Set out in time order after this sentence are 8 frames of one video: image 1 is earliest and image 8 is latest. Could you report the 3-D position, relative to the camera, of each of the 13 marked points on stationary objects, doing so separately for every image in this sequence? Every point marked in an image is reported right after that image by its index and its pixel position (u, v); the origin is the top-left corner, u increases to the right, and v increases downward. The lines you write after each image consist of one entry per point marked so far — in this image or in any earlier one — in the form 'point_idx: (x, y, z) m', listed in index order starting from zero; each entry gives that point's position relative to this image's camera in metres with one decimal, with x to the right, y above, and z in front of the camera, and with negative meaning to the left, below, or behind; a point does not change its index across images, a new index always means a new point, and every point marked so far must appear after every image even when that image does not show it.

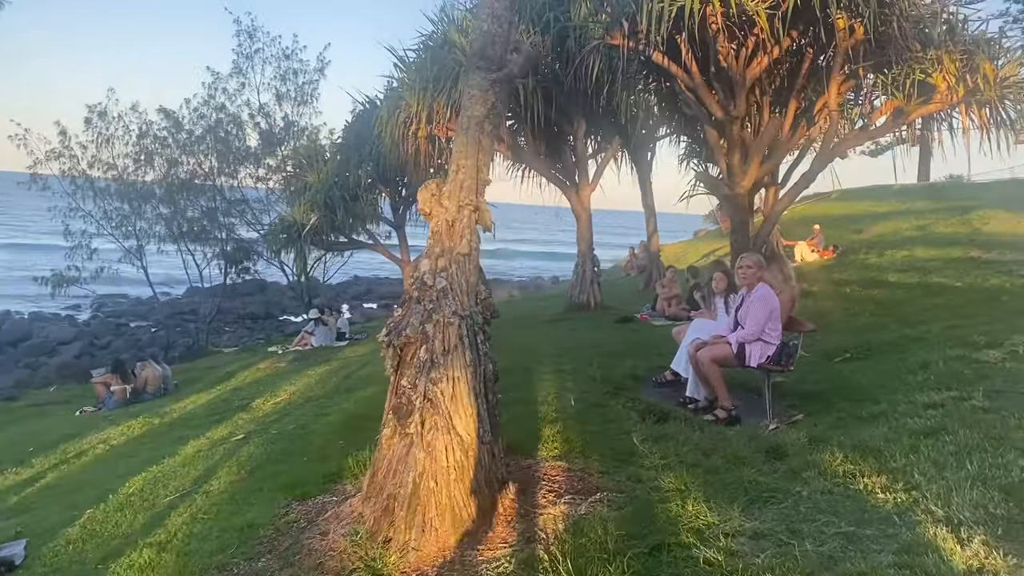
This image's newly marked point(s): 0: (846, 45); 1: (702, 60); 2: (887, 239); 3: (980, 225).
0: (+3.6, +2.6, +9.5) m
1: (+2.1, +2.5, +9.8) m
2: (+8.4, +1.1, +19.9) m
3: (+9.5, +1.2, +18.0) m
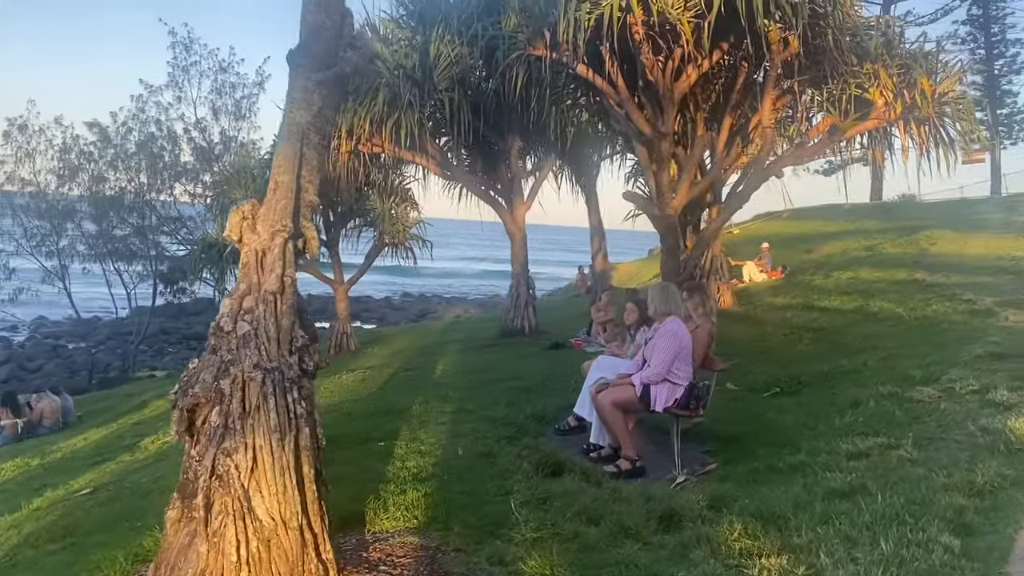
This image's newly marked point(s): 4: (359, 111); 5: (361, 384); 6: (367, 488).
0: (+2.7, +2.3, +9.0) m
1: (+1.2, +2.2, +9.3) m
2: (+7.1, +0.6, +19.6) m
3: (+8.3, +0.8, +17.7) m
4: (-2.0, +2.3, +11.3) m
5: (-1.7, -1.1, +9.8) m
6: (-0.7, -1.0, +4.5) m
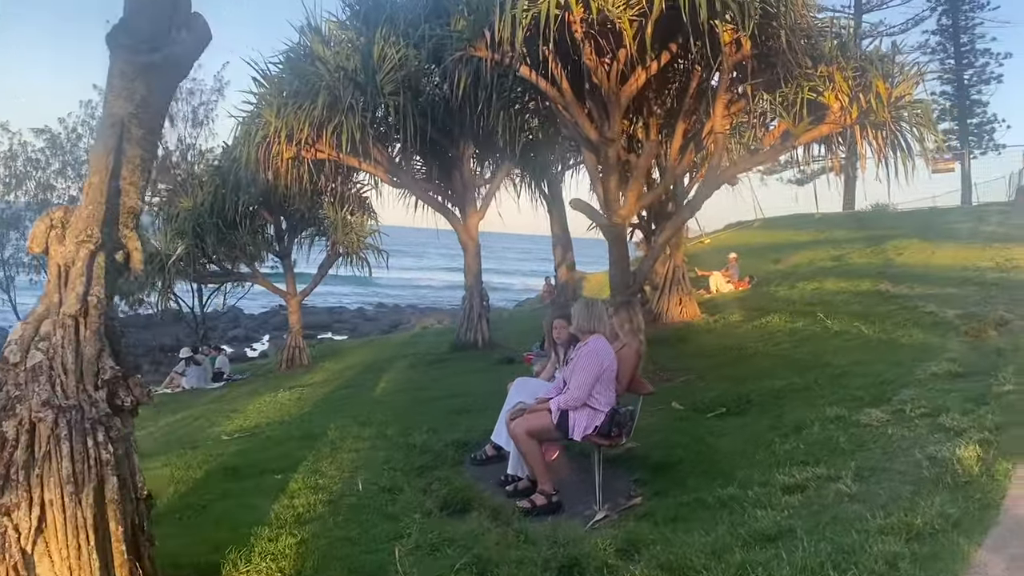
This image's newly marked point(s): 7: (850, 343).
0: (+2.2, +2.2, +8.6) m
1: (+0.6, +2.1, +8.9) m
2: (+6.3, +0.4, +19.2) m
3: (+7.5, +0.6, +17.4) m
4: (-2.6, +2.1, +10.8) m
5: (-2.3, -1.2, +9.3) m
6: (-1.2, -1.1, +4.0) m
7: (+3.4, -0.6, +8.9) m
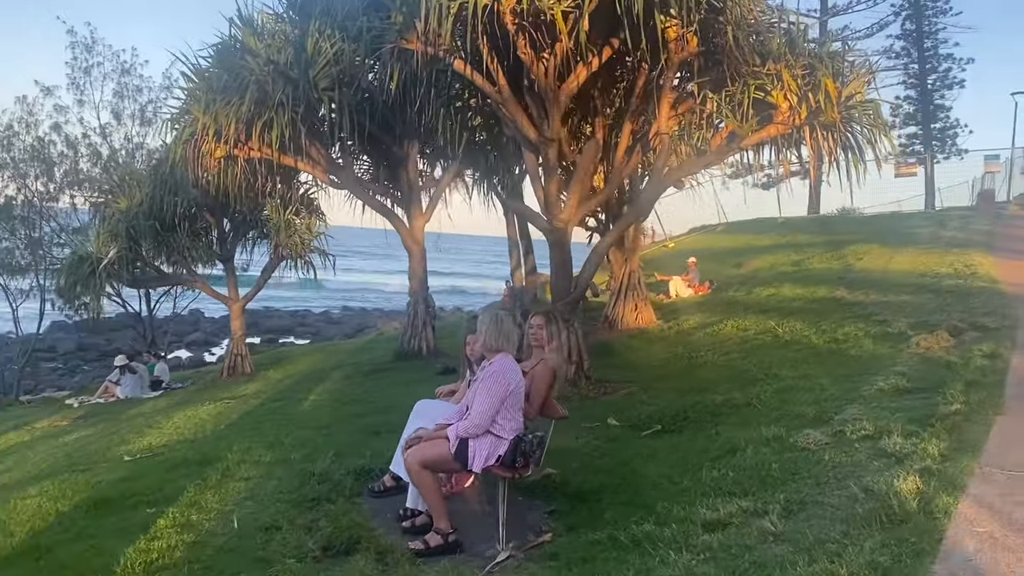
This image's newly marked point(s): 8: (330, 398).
0: (+1.5, +2.1, +8.2) m
1: (0.0, +2.0, +8.4) m
2: (+5.3, +0.3, +18.9) m
3: (+6.6, +0.5, +17.2) m
4: (-3.3, +2.0, +10.2) m
5: (-2.9, -1.3, +8.7) m
6: (-1.7, -1.2, +3.5) m
7: (+2.7, -0.6, +8.5) m
8: (-1.9, -1.1, +9.2) m
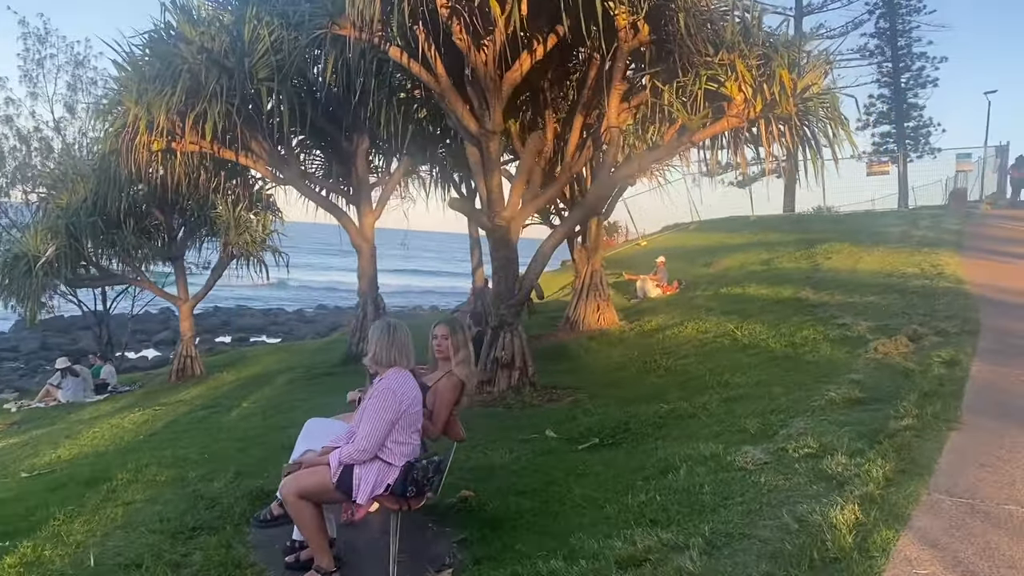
0: (+1.0, +2.1, +7.8) m
1: (-0.5, +2.0, +7.9) m
2: (+4.6, +0.3, +18.6) m
3: (+5.9, +0.5, +16.8) m
4: (-3.9, +2.0, +9.7) m
5: (-3.4, -1.3, +8.2) m
6: (-2.1, -1.2, +3.0) m
7: (+2.2, -0.6, +8.1) m
8: (-2.4, -1.1, +8.7) m
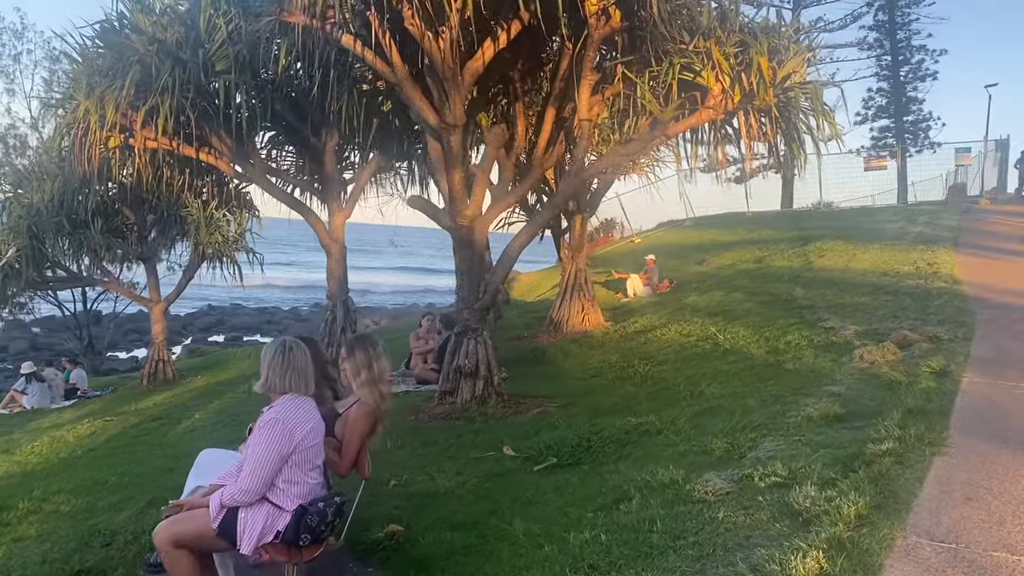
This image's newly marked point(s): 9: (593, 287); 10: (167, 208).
0: (+0.7, +2.1, +7.3) m
1: (-0.8, +2.0, +7.4) m
2: (+4.3, +0.3, +18.1) m
3: (+5.6, +0.5, +16.3) m
4: (-4.2, +2.0, +9.2) m
5: (-3.7, -1.3, +7.7) m
6: (-2.4, -1.2, +2.5) m
7: (+1.9, -0.7, +7.6) m
8: (-2.7, -1.2, +8.2) m
9: (+1.3, 0.0, +14.1) m
10: (-5.5, +1.3, +14.2) m
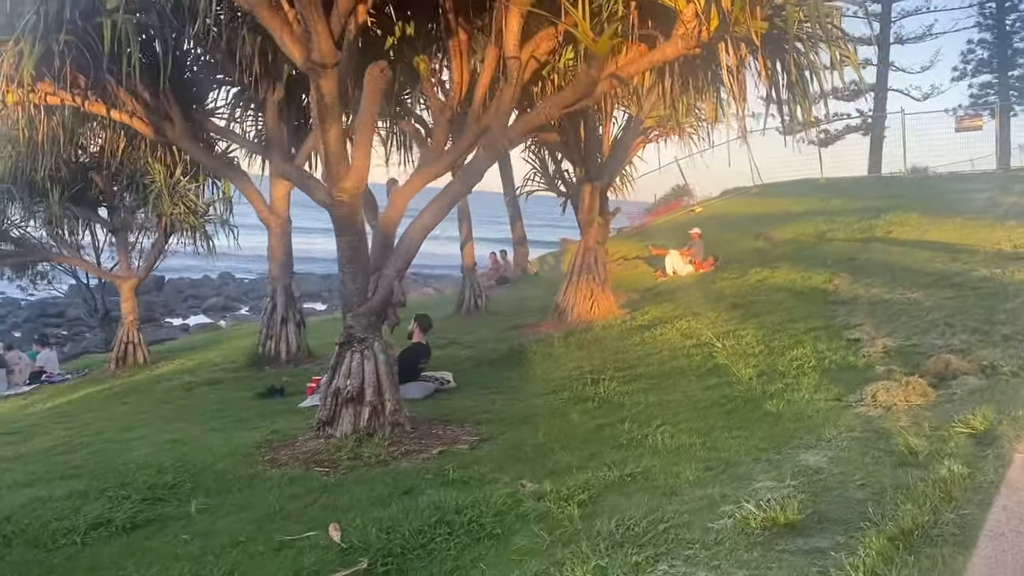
0: (0.0, +2.1, +5.3) m
1: (-1.5, +2.0, +5.6) m
2: (+4.7, +0.7, +15.8) m
3: (+5.8, +0.8, +13.9) m
4: (-4.6, +2.1, +7.7) m
5: (-4.4, -1.3, +6.3) m
6: (-3.6, -1.4, +1.0) m
7: (+1.2, -0.7, +5.6) m
8: (-3.3, -1.1, +6.7) m
9: (+1.3, +0.3, +12.1) m
10: (-5.5, +1.6, +12.8) m
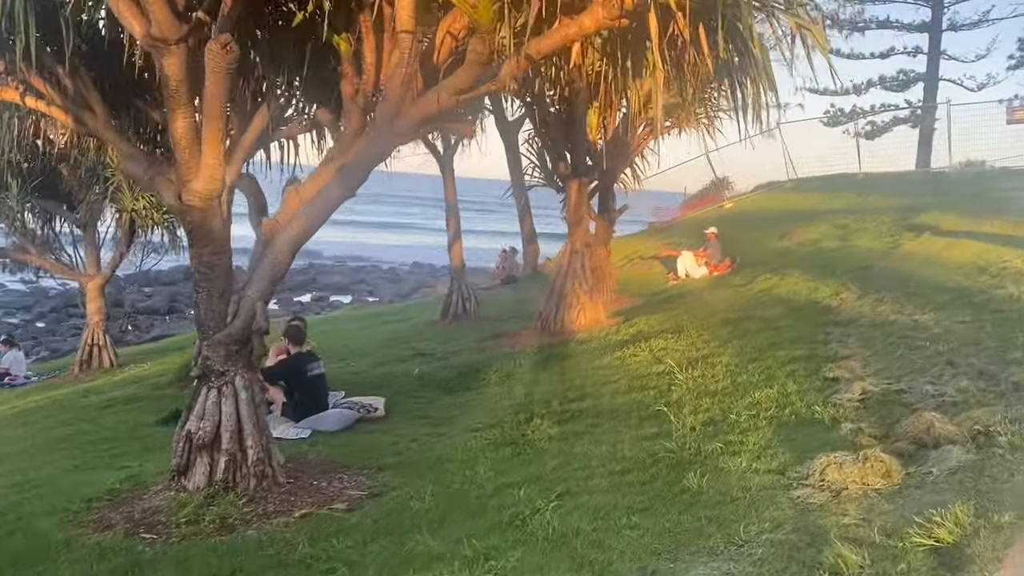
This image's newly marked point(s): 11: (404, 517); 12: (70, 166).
0: (-0.5, +1.9, +4.3) m
1: (-2.0, +1.9, +4.6) m
2: (+4.6, +0.6, +14.5) m
3: (+5.6, +0.7, +12.5) m
4: (-5.1, +2.1, +6.9) m
5: (-4.9, -1.3, +5.5) m
6: (-4.4, -1.5, +0.2) m
7: (+0.6, -0.8, +4.5) m
8: (-3.9, -1.2, +5.8) m
9: (+1.0, +0.2, +11.0) m
10: (-5.6, +1.6, +12.0) m
11: (-0.5, -1.1, +4.3) m
12: (-6.0, +1.7, +12.1) m
